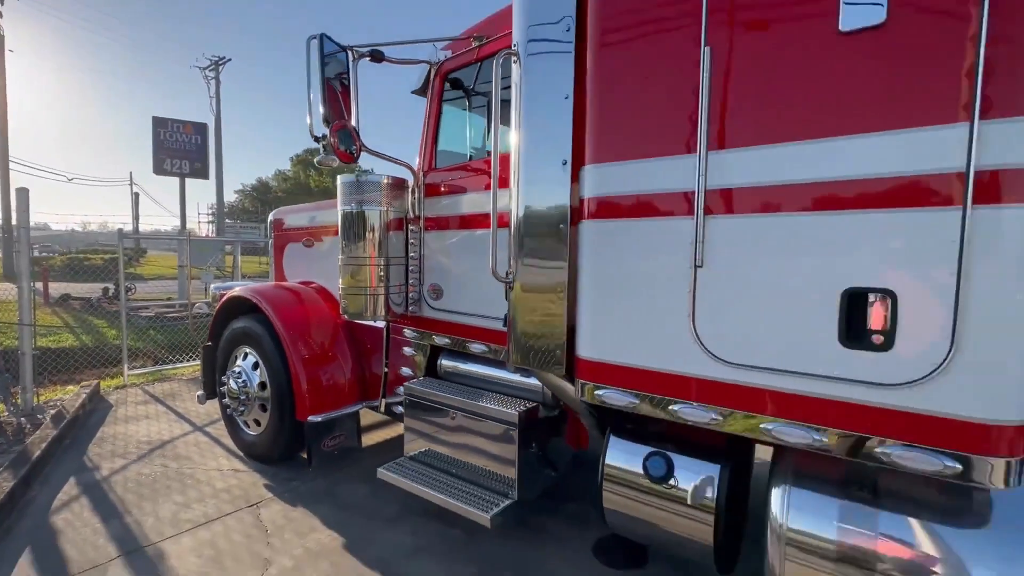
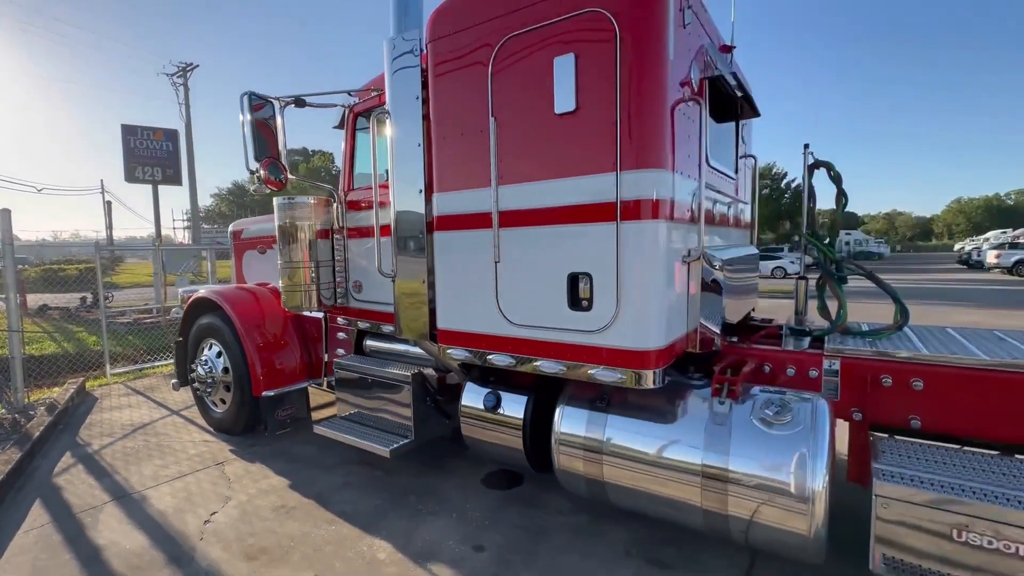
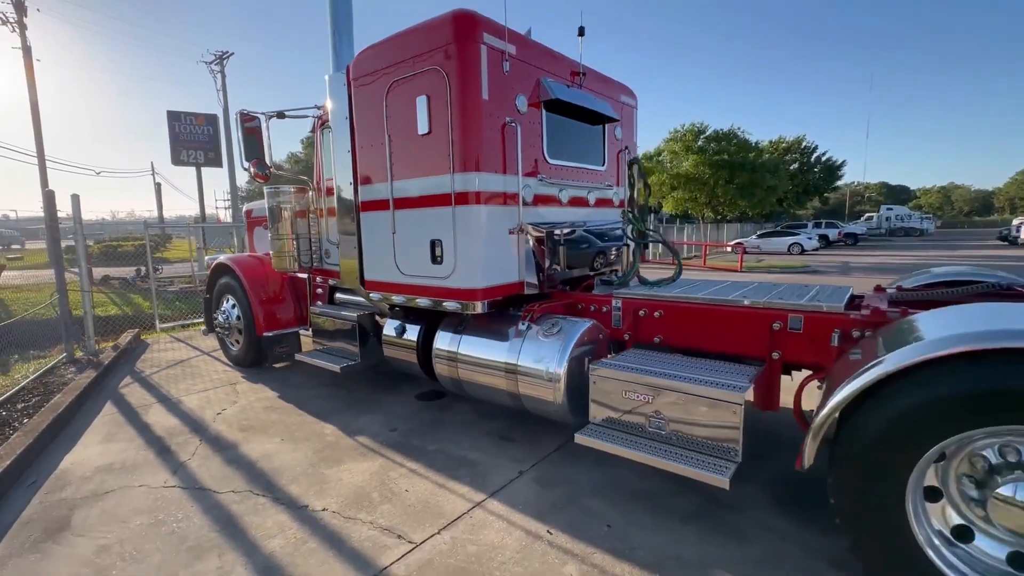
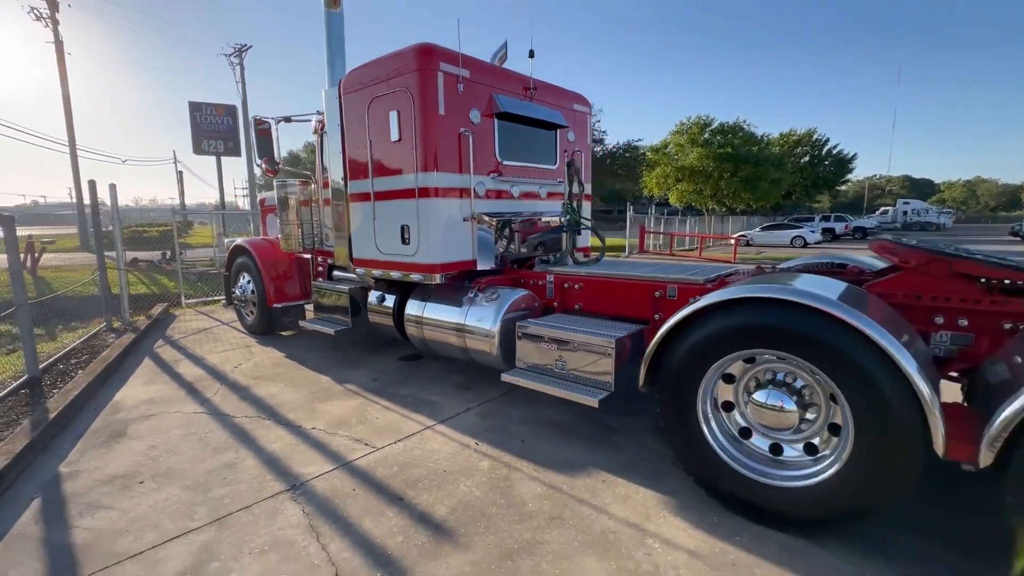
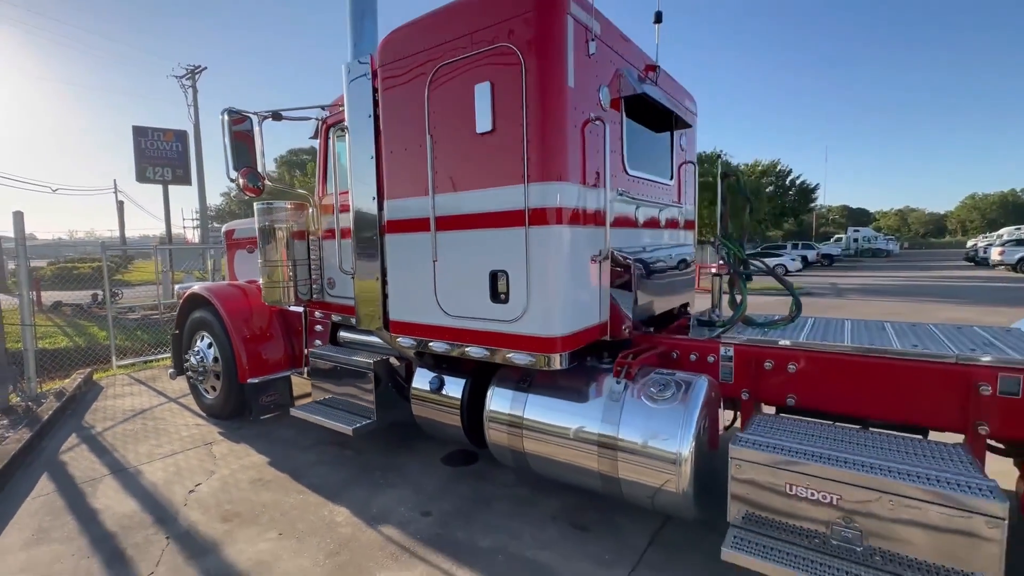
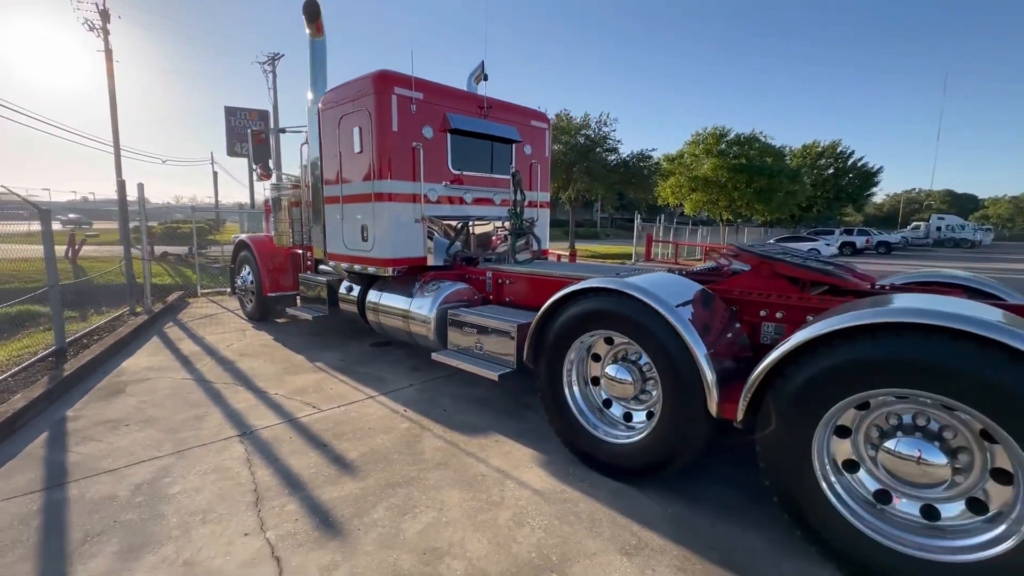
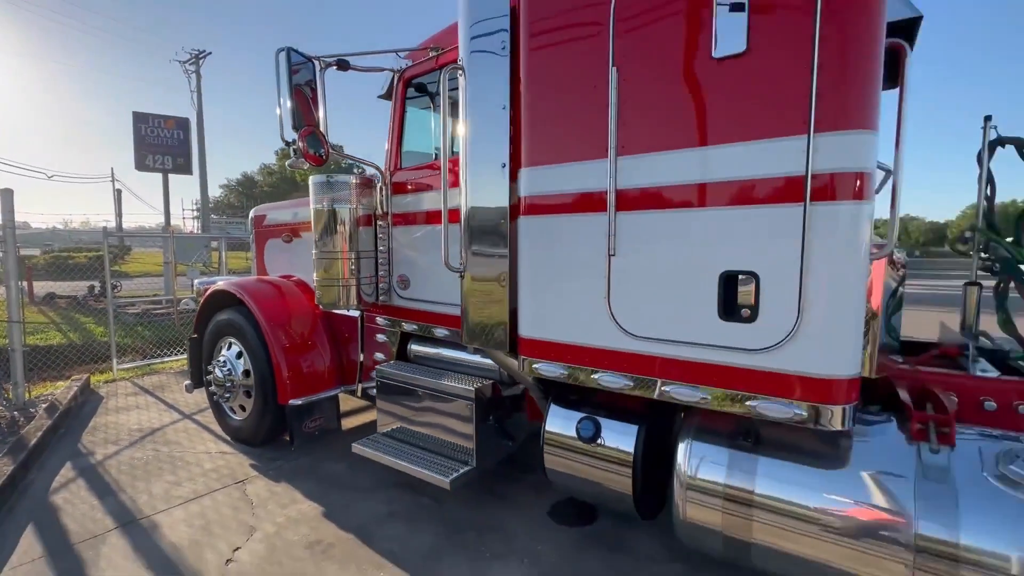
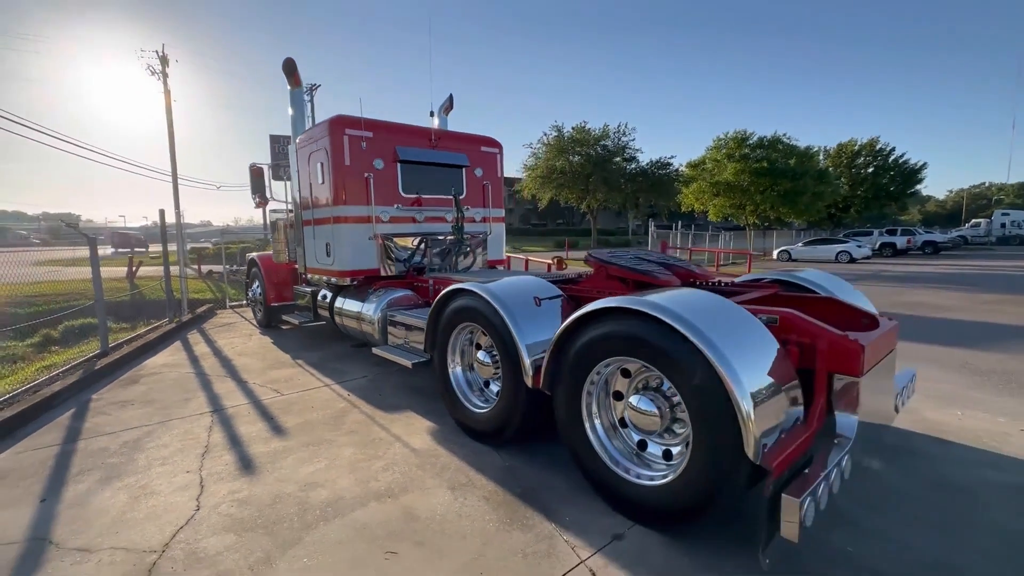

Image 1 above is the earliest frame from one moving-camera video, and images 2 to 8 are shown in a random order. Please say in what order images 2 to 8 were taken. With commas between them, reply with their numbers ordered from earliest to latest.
7, 2, 5, 3, 4, 6, 8
